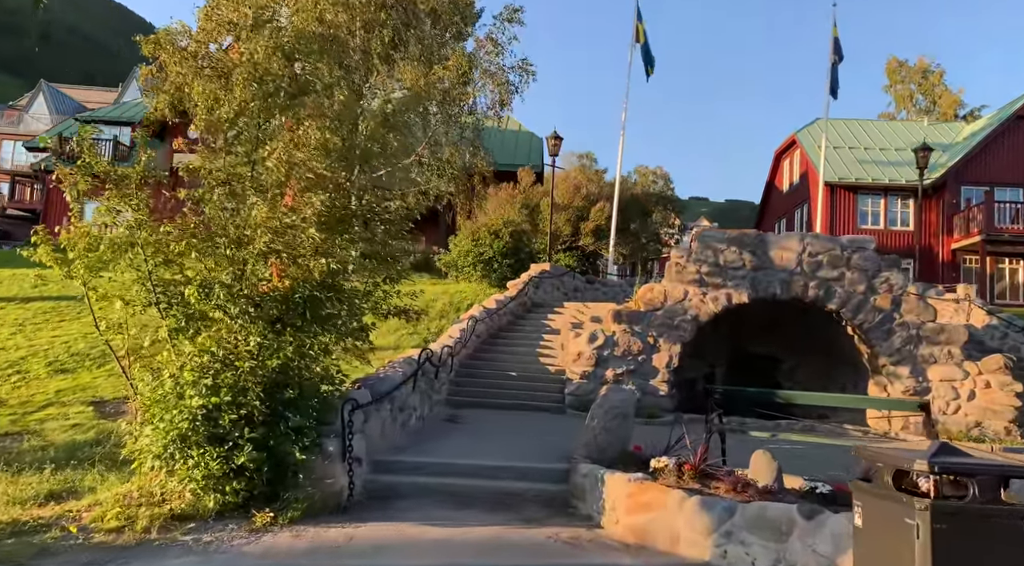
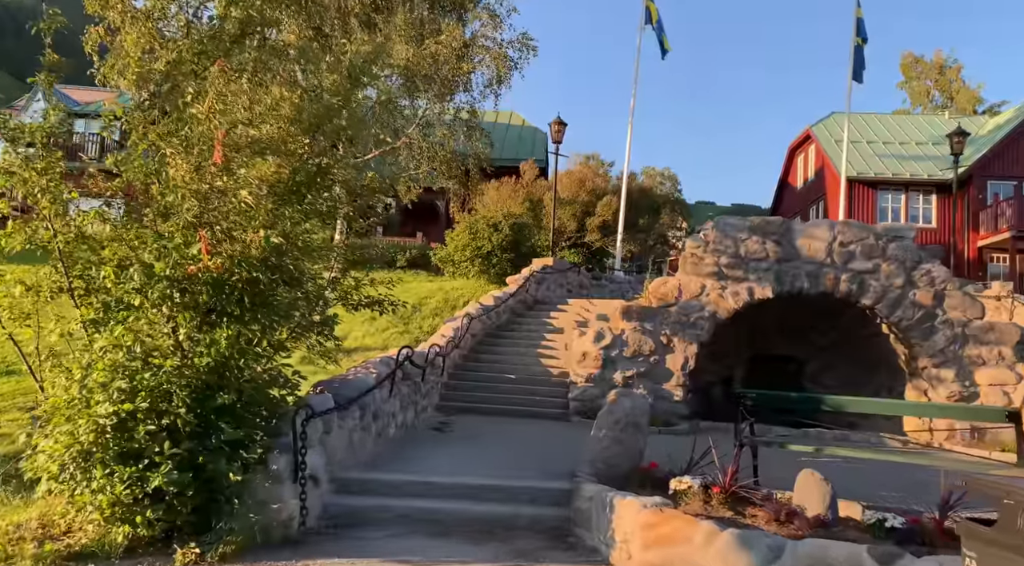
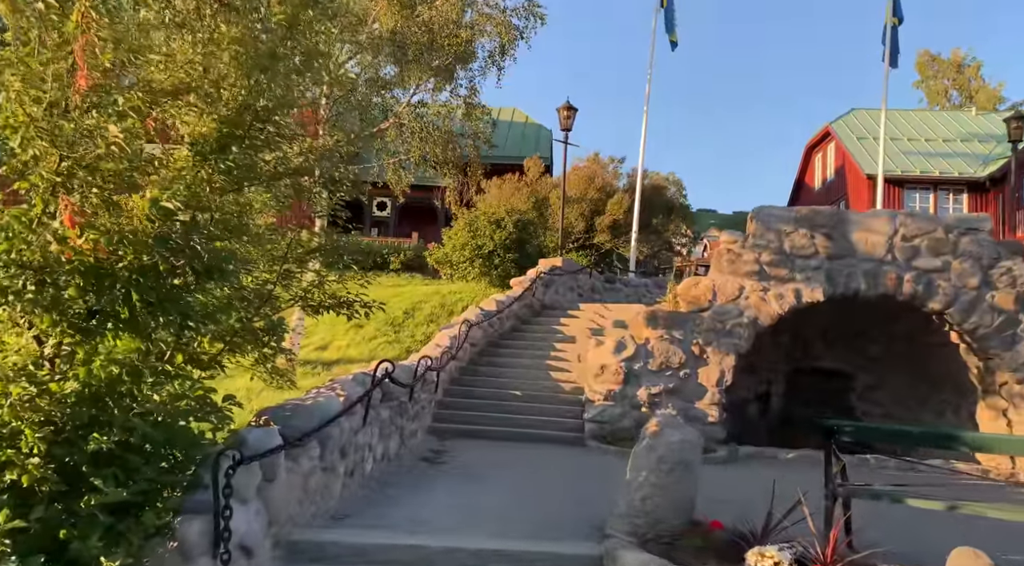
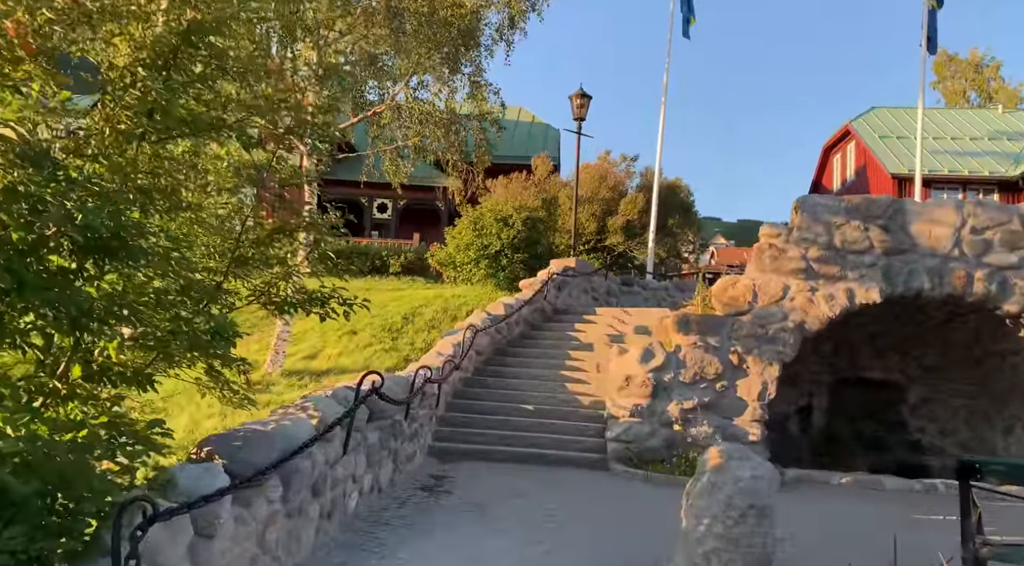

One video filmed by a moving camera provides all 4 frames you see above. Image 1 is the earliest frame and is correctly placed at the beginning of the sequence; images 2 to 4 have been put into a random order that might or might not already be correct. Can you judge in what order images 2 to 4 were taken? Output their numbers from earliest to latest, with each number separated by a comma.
2, 3, 4
